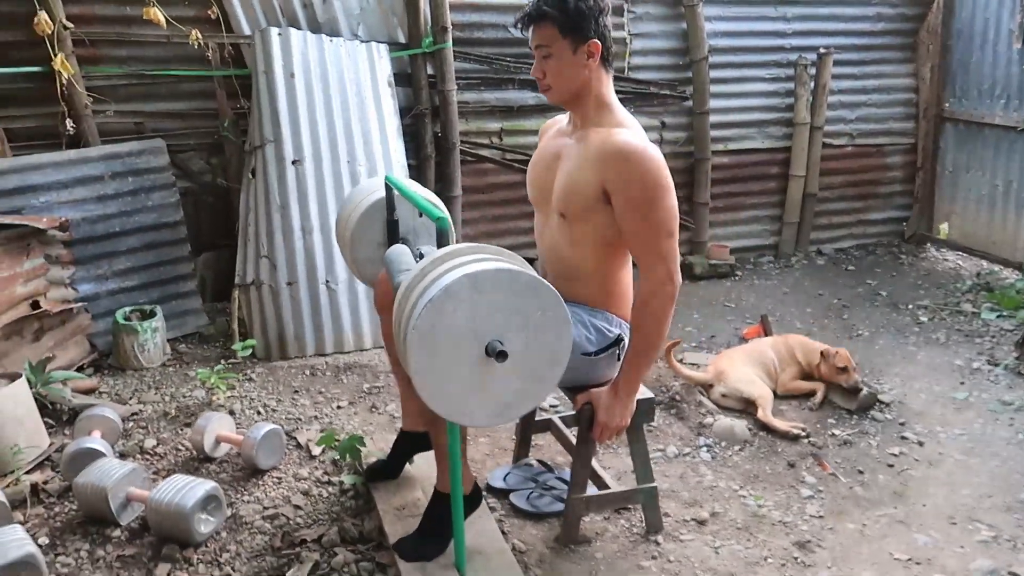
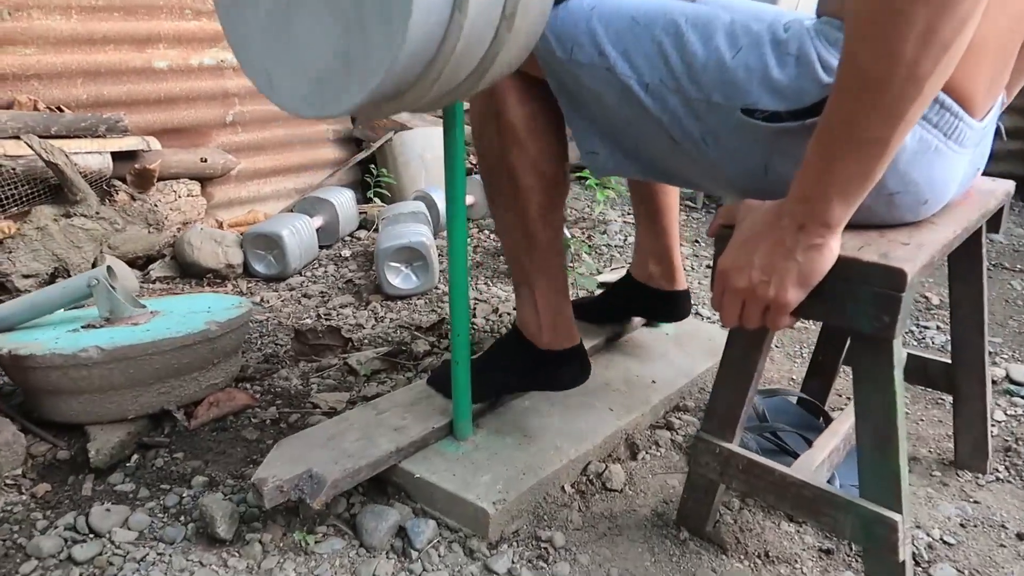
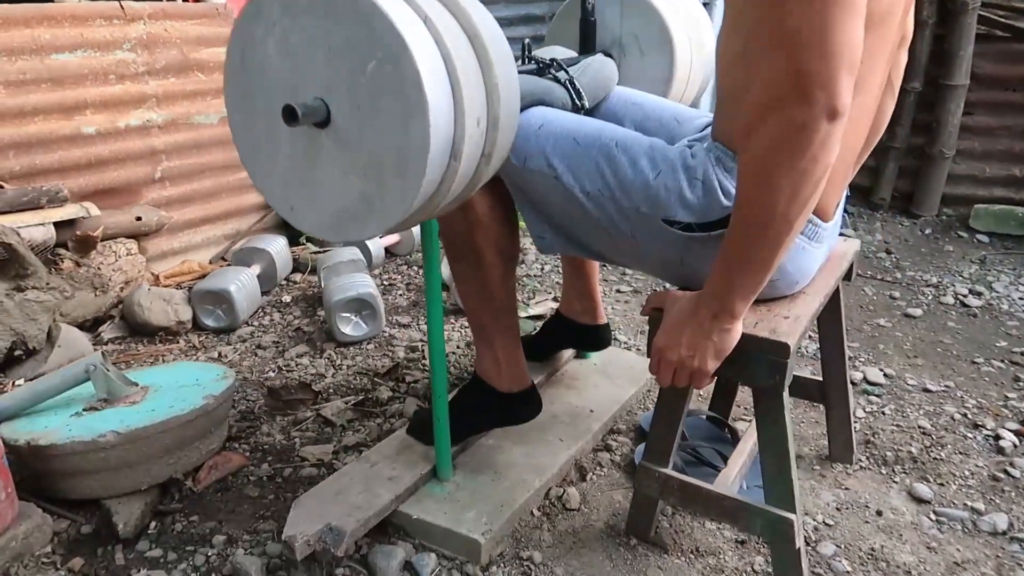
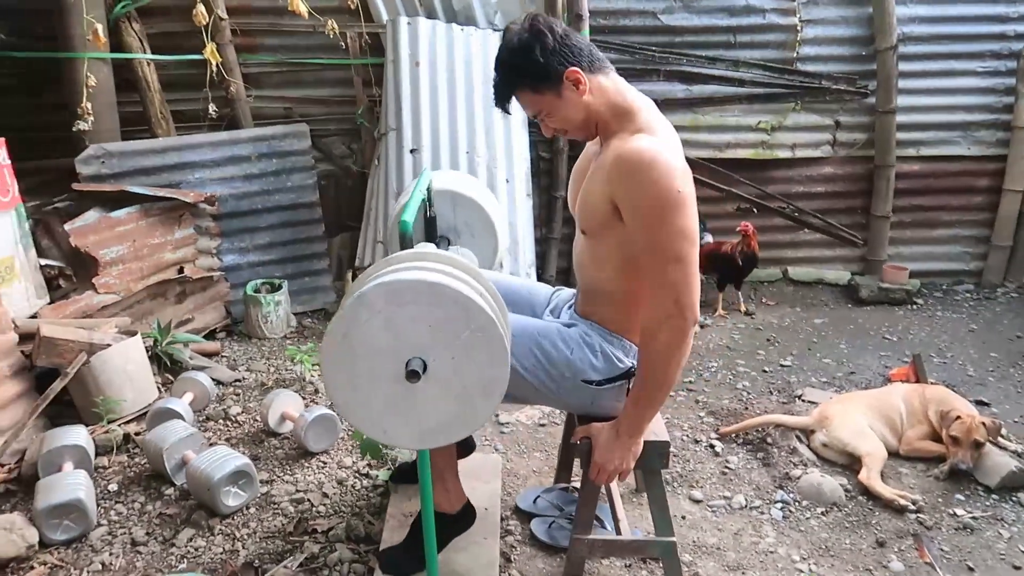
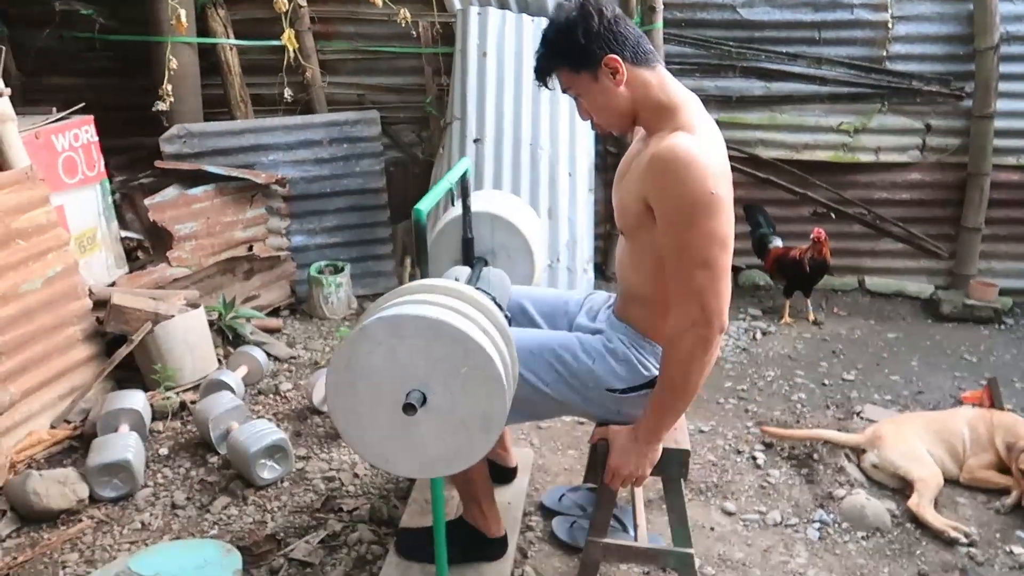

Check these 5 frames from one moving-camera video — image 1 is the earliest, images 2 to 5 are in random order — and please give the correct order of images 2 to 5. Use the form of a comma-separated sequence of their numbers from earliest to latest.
4, 5, 3, 2
